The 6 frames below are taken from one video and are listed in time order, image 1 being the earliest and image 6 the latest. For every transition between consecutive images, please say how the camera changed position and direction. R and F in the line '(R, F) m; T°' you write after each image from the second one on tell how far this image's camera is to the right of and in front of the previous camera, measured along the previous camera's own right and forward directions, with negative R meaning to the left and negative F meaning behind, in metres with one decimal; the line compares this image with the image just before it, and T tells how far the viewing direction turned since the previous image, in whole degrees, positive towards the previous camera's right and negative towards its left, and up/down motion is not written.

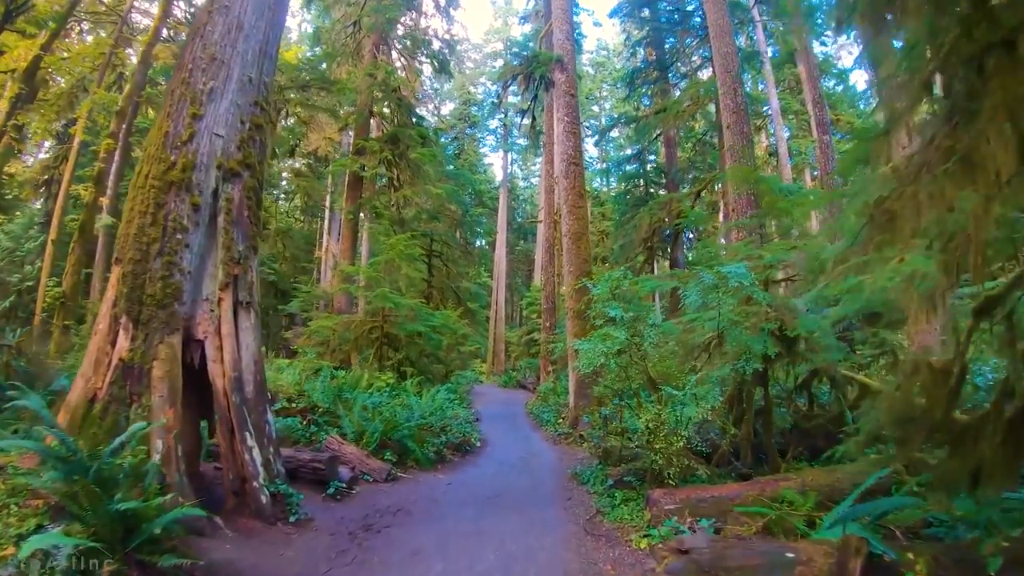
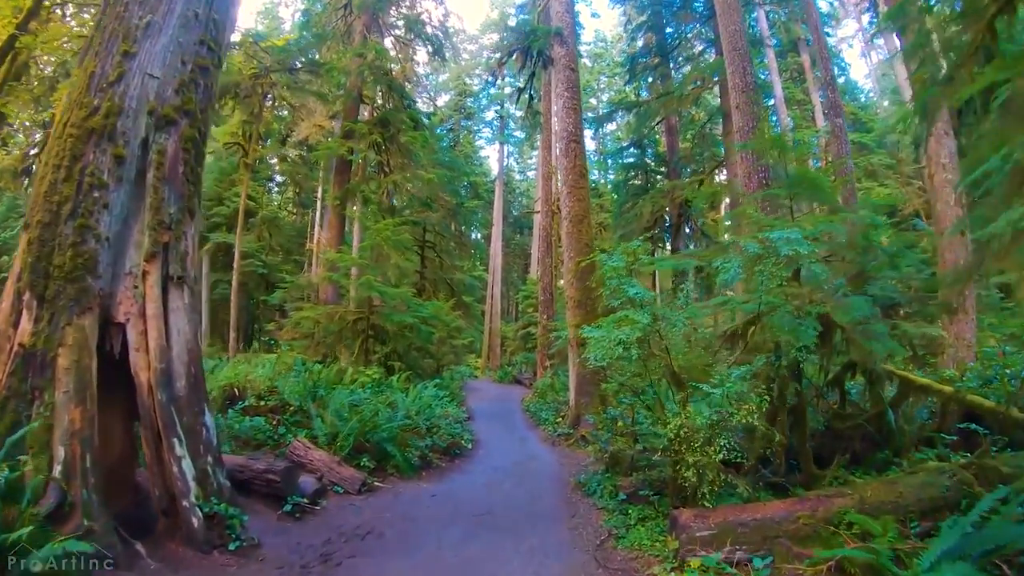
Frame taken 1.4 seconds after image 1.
(0.0, +1.0) m; 0°
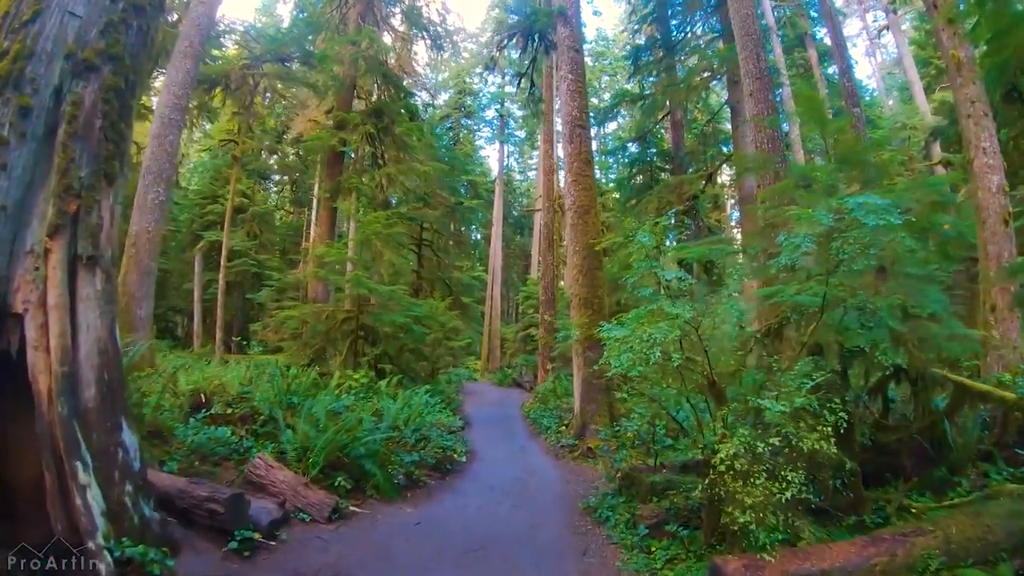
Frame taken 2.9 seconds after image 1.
(0.0, +0.9) m; 0°
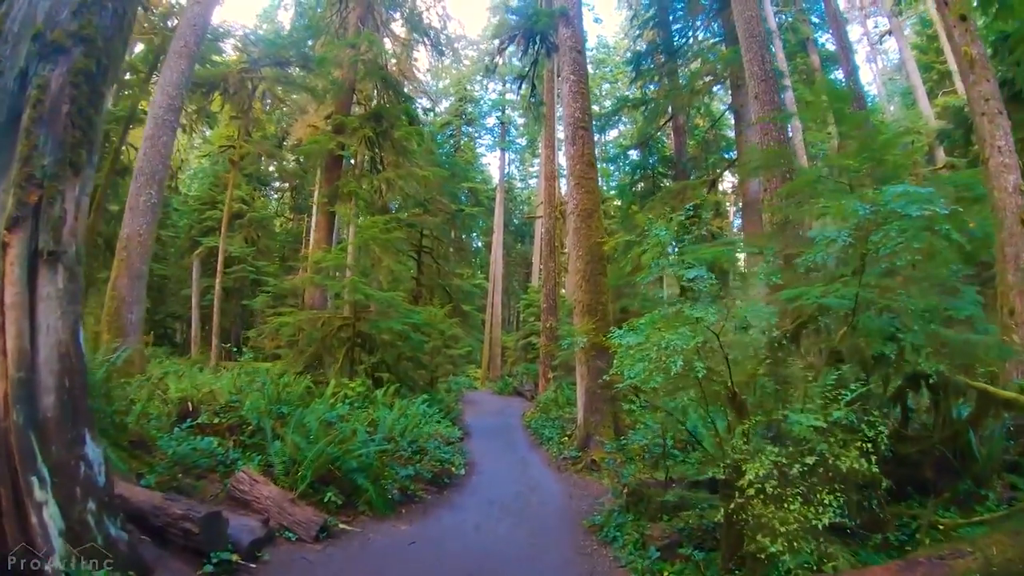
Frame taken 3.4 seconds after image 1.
(0.0, +0.3) m; 0°
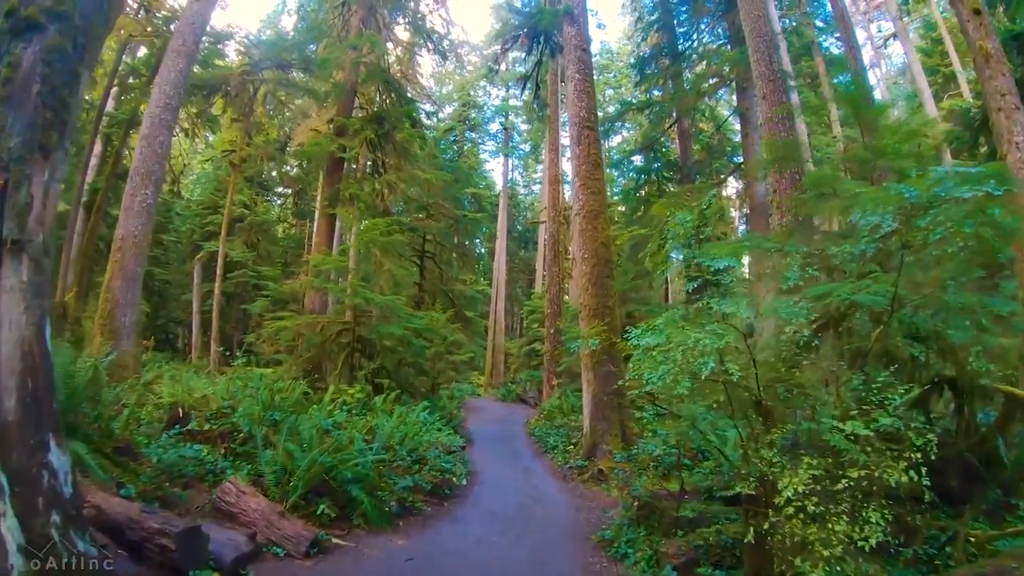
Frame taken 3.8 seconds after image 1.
(0.0, +0.3) m; 0°
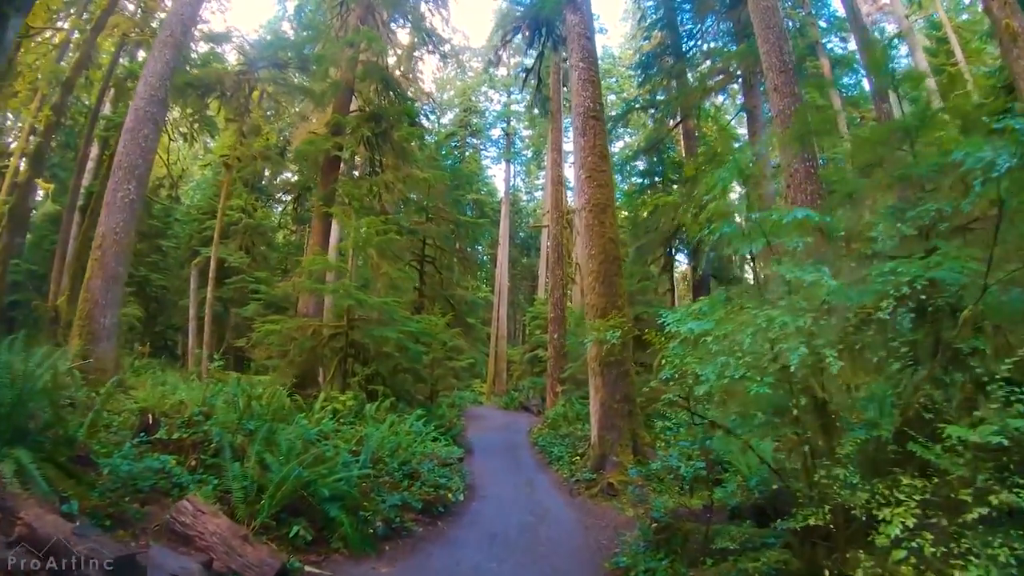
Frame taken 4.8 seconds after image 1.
(0.0, +0.6) m; 0°
